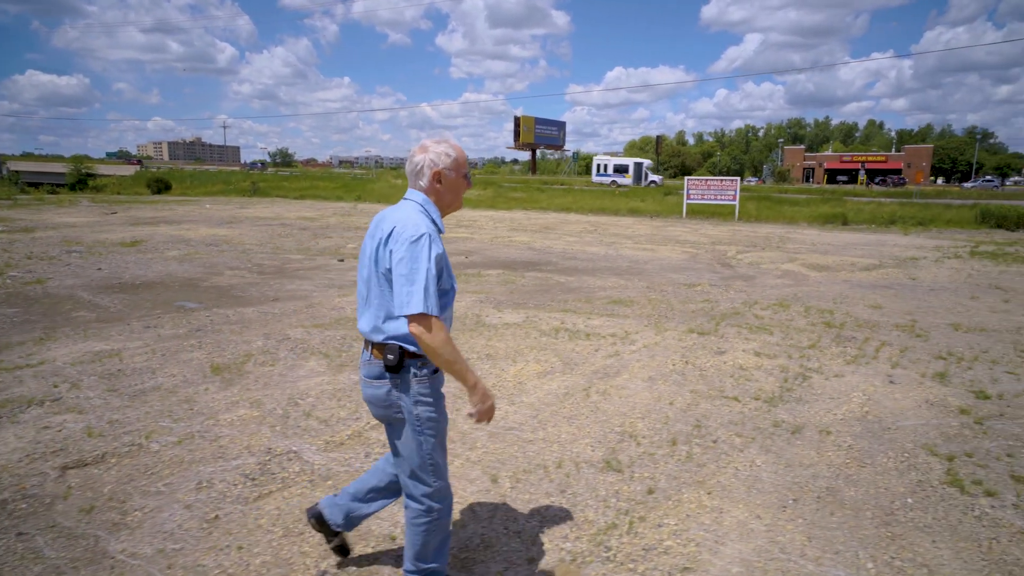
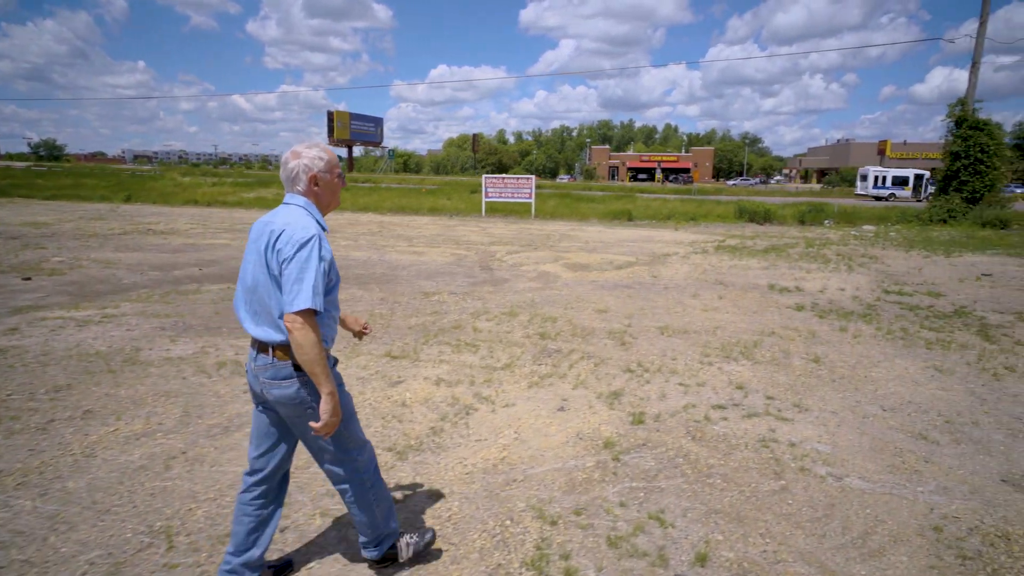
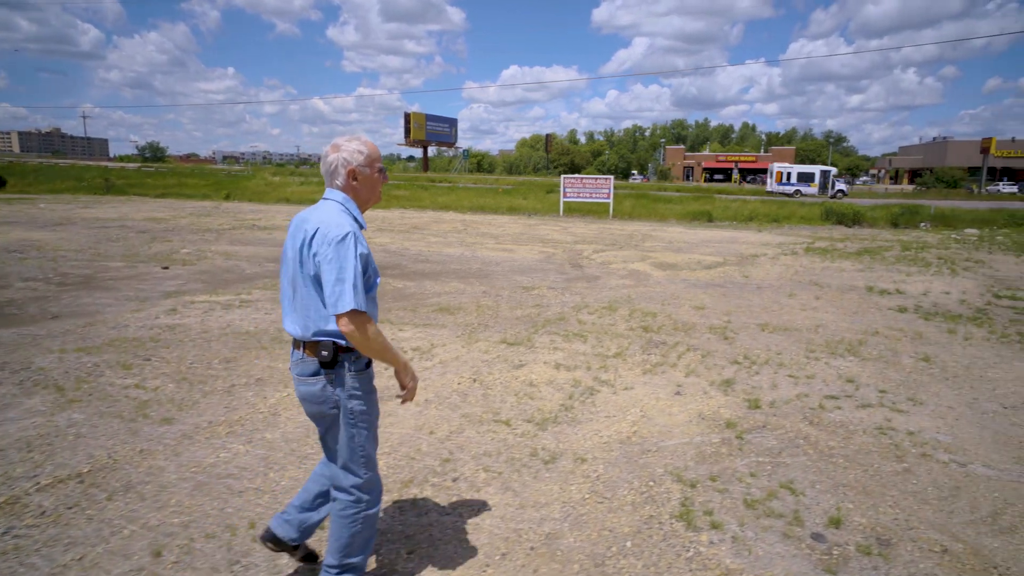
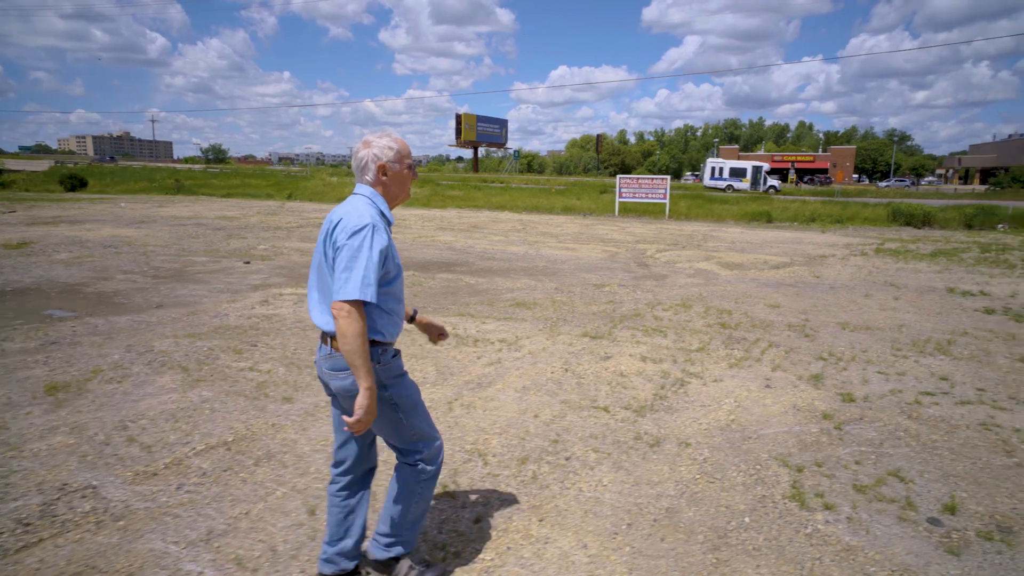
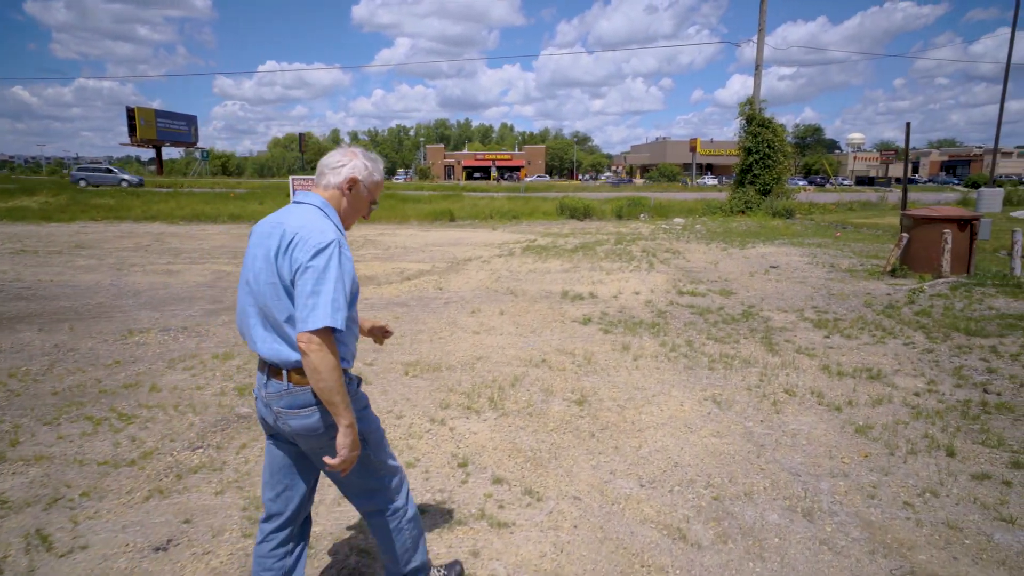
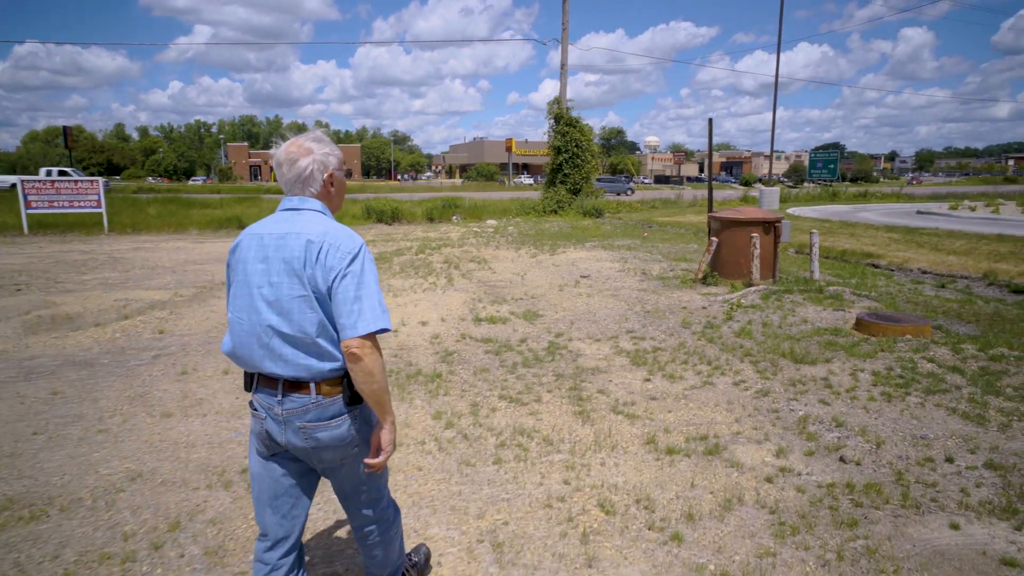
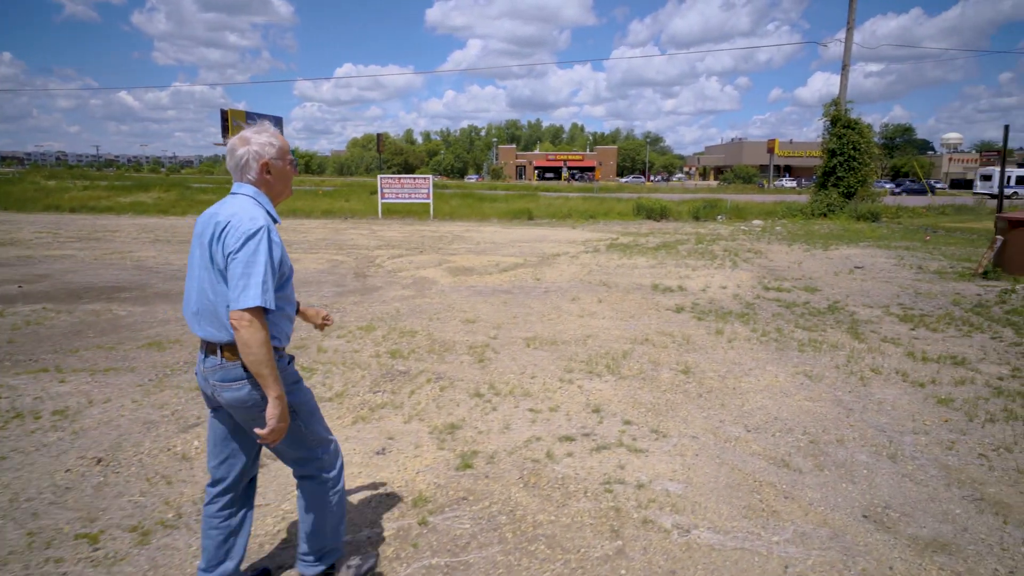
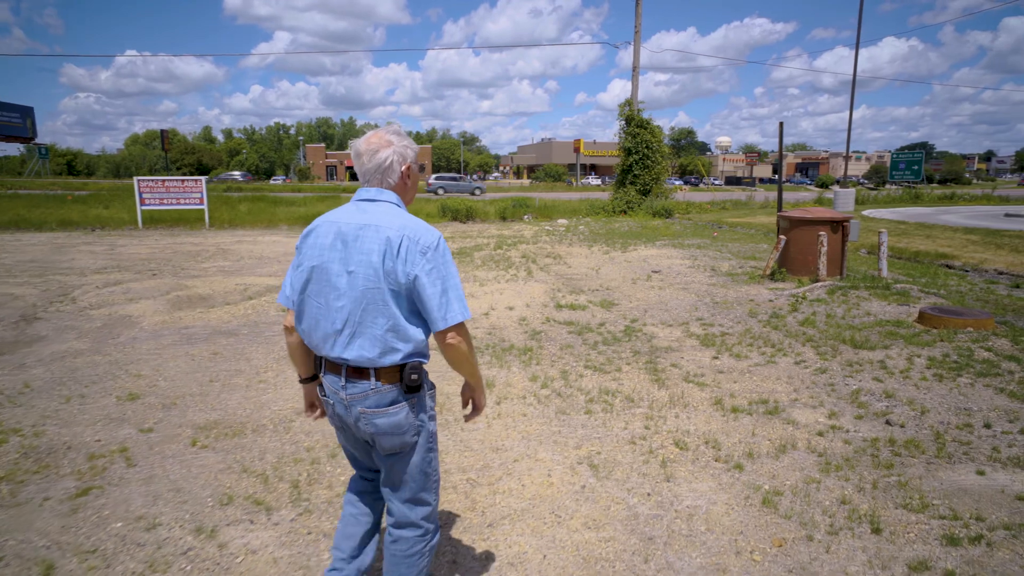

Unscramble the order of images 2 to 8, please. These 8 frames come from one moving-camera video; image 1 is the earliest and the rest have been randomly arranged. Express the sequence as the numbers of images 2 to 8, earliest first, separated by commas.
4, 3, 2, 7, 5, 8, 6
